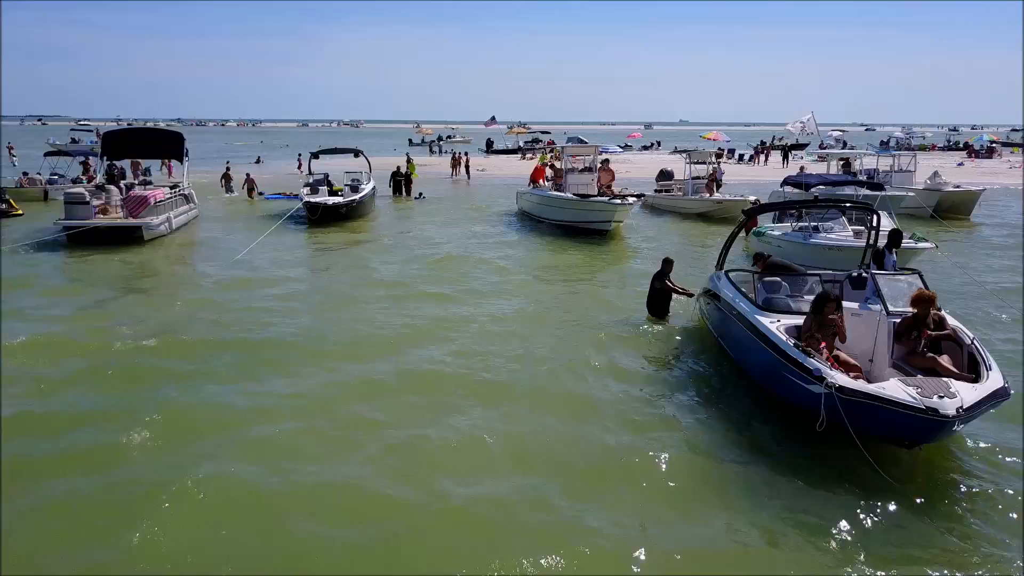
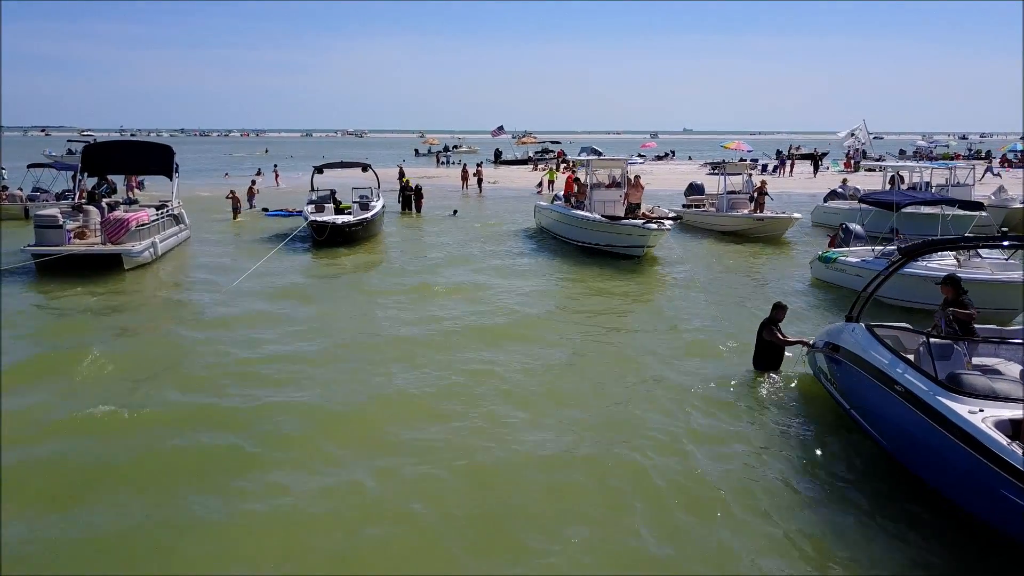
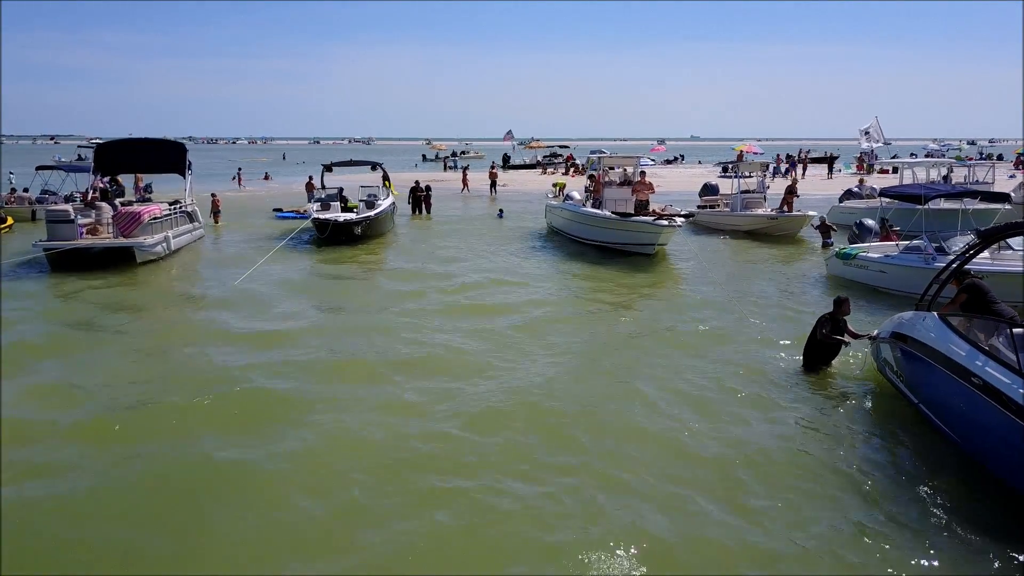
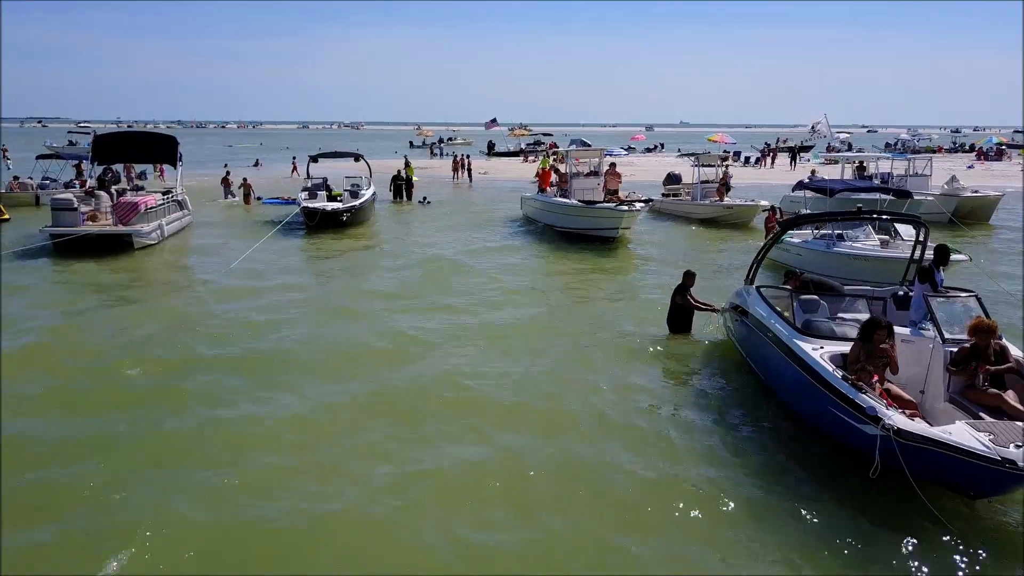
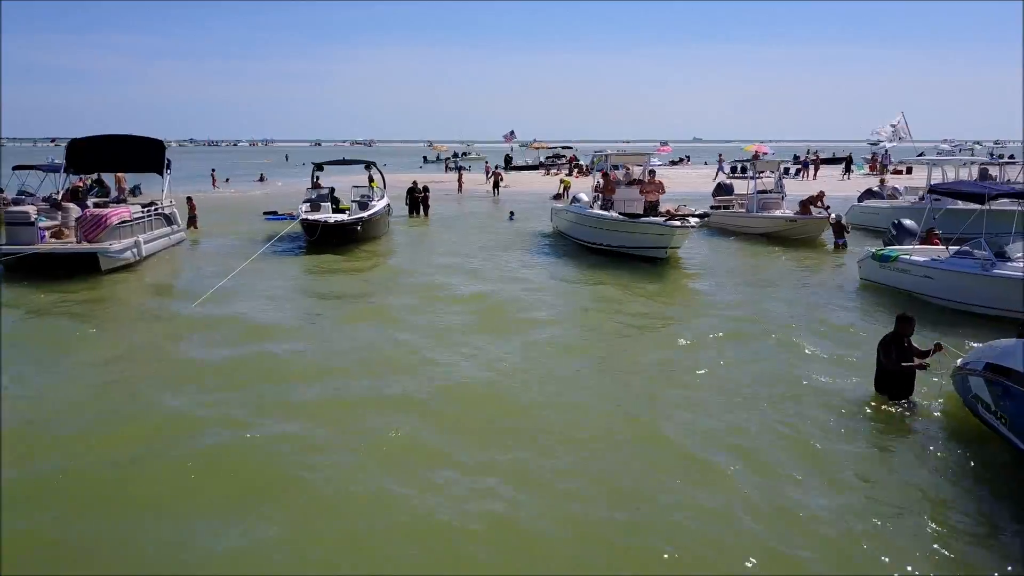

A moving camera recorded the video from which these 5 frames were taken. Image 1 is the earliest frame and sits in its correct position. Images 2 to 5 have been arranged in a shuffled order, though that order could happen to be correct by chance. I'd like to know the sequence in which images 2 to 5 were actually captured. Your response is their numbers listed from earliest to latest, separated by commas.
4, 2, 3, 5
